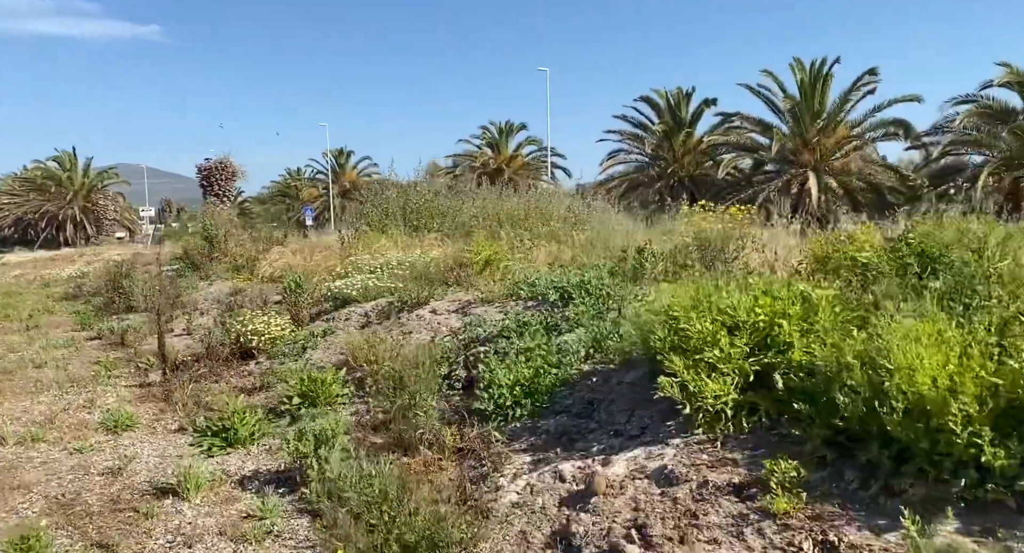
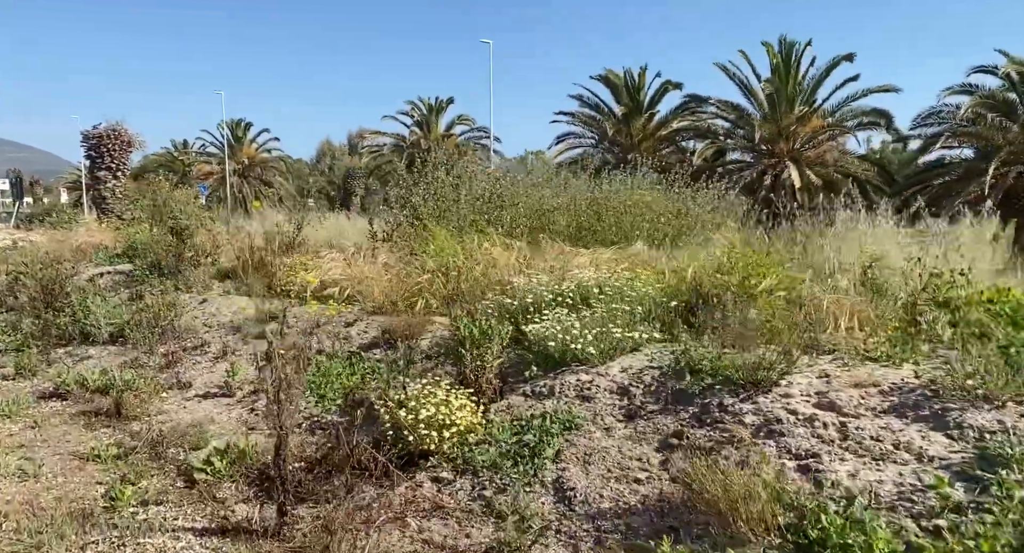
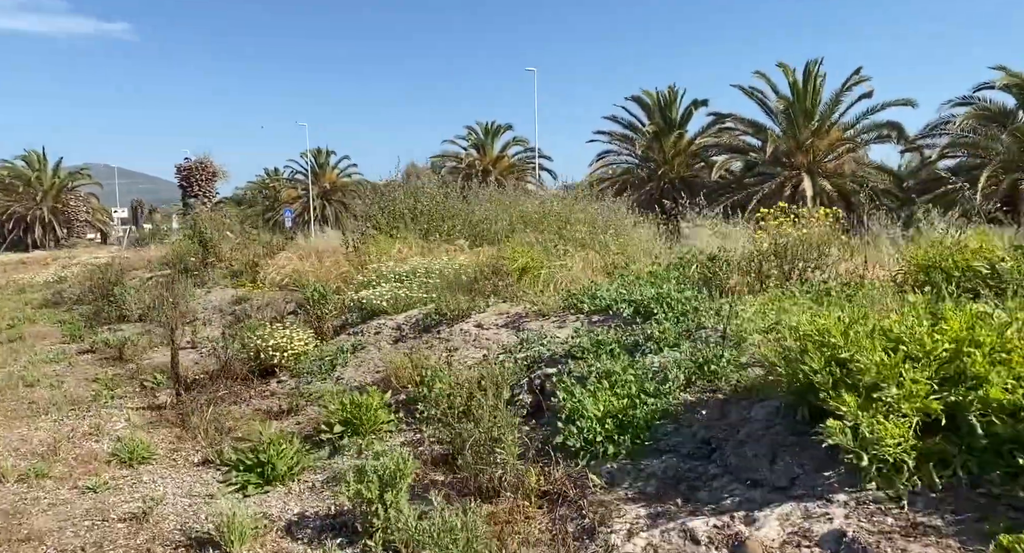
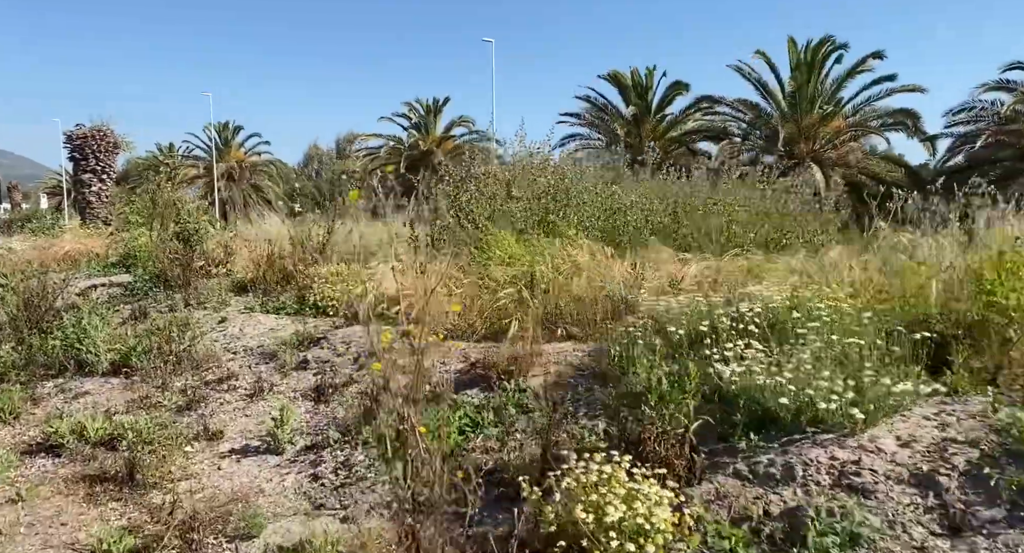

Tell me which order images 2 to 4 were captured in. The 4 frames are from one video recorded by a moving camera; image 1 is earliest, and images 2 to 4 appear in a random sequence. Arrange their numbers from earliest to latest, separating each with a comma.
3, 2, 4
